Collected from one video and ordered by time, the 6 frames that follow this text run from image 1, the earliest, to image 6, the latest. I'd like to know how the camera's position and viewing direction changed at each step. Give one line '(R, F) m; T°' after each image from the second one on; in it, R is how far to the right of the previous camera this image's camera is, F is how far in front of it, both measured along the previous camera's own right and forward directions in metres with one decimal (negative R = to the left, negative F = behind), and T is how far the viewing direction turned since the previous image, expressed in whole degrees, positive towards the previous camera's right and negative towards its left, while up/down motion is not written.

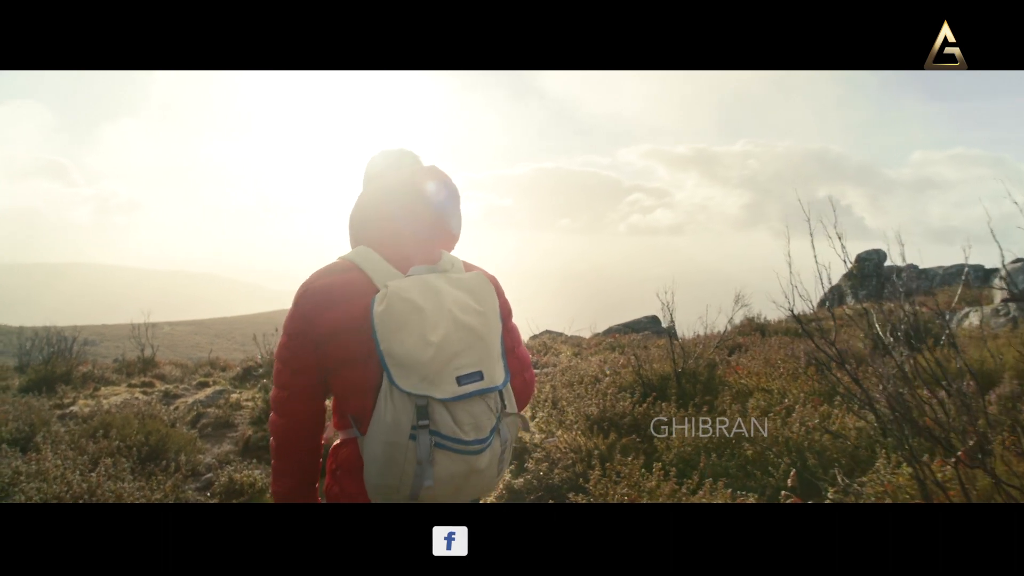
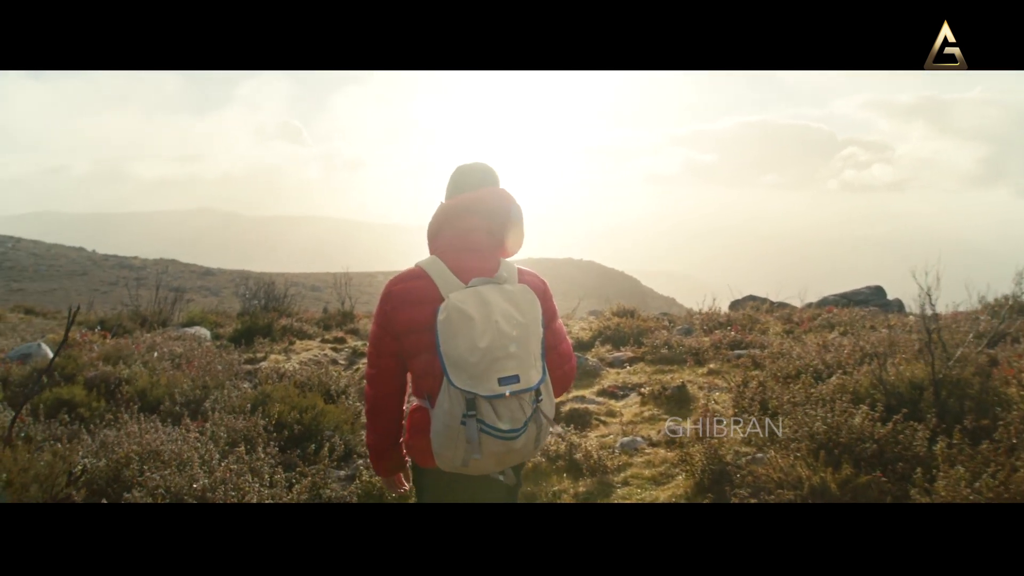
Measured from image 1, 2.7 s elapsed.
(-0.1, +0.8) m; -17°
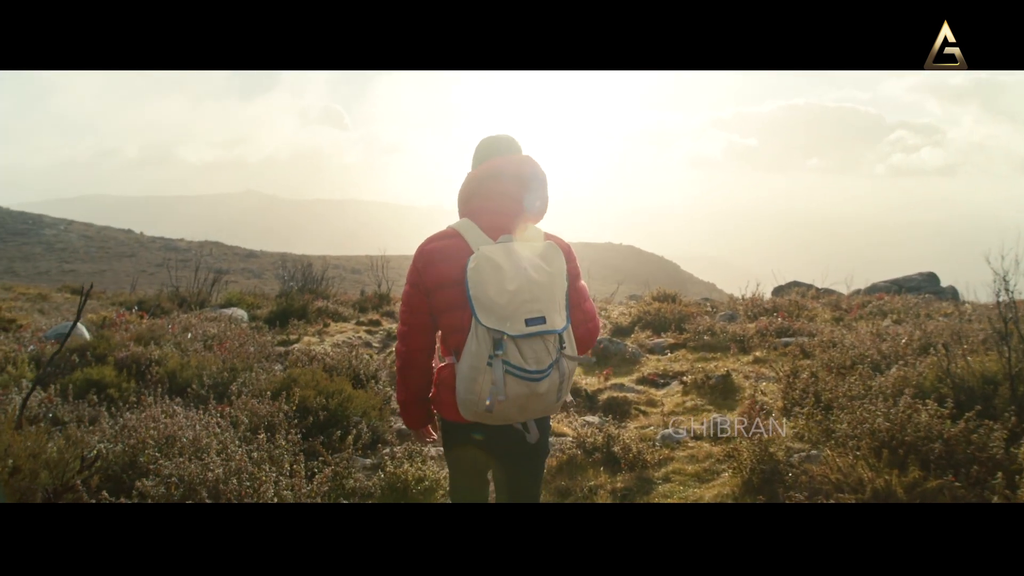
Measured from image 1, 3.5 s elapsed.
(0.0, +0.2) m; -3°
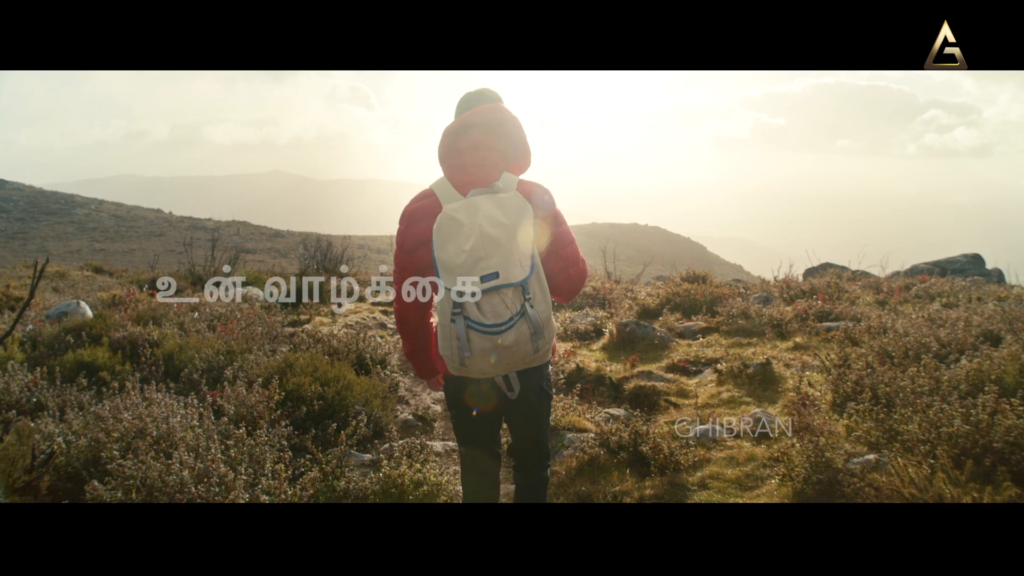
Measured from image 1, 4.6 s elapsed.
(0.0, +0.4) m; -2°
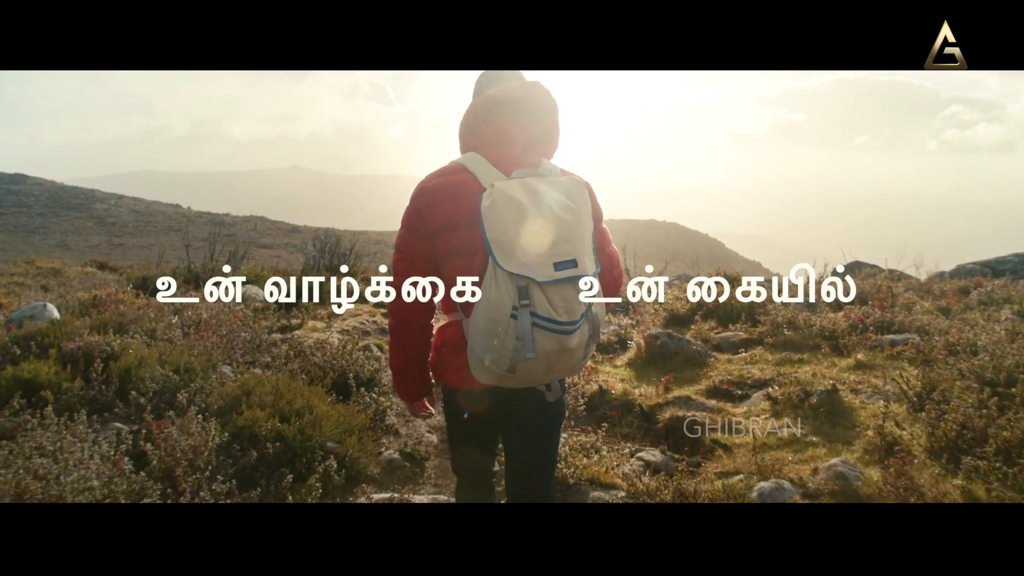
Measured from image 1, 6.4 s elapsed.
(0.0, +0.7) m; -2°
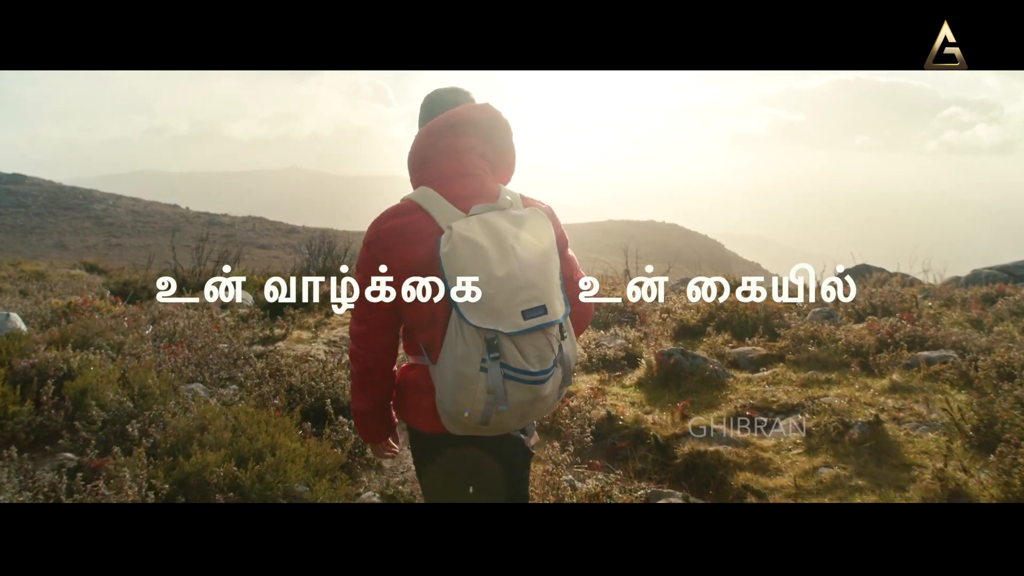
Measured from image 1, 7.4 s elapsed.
(0.0, +0.4) m; 0°
